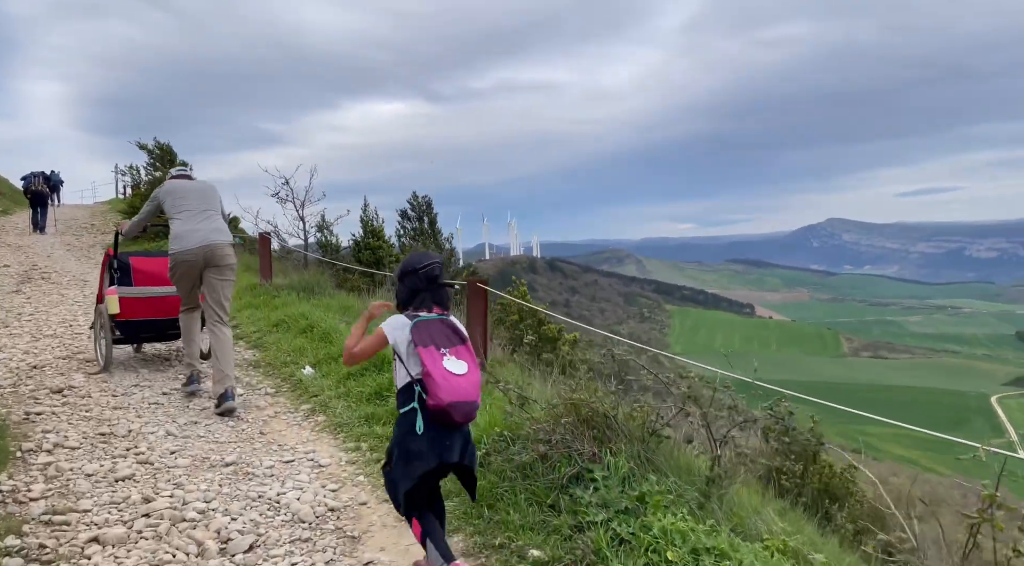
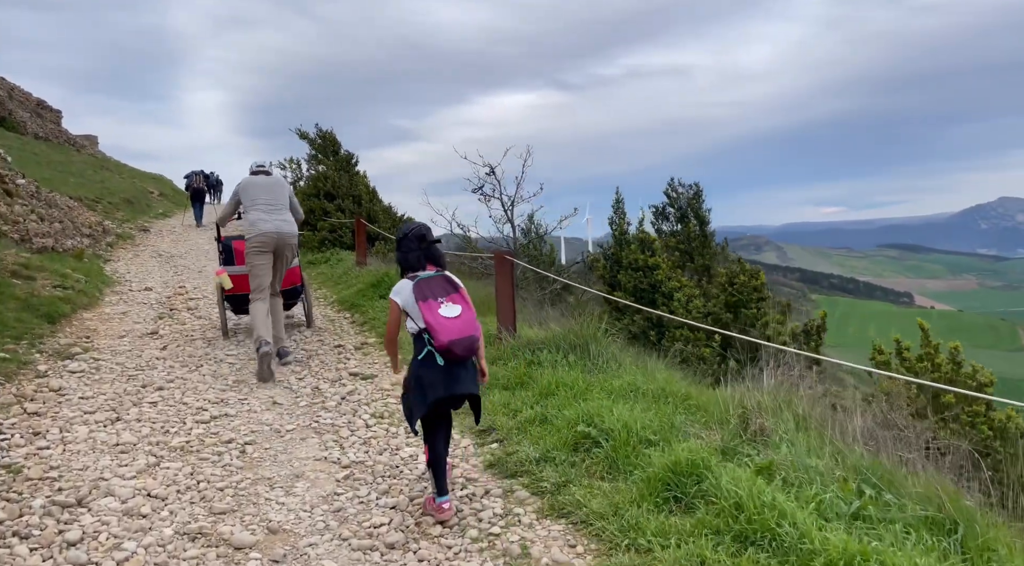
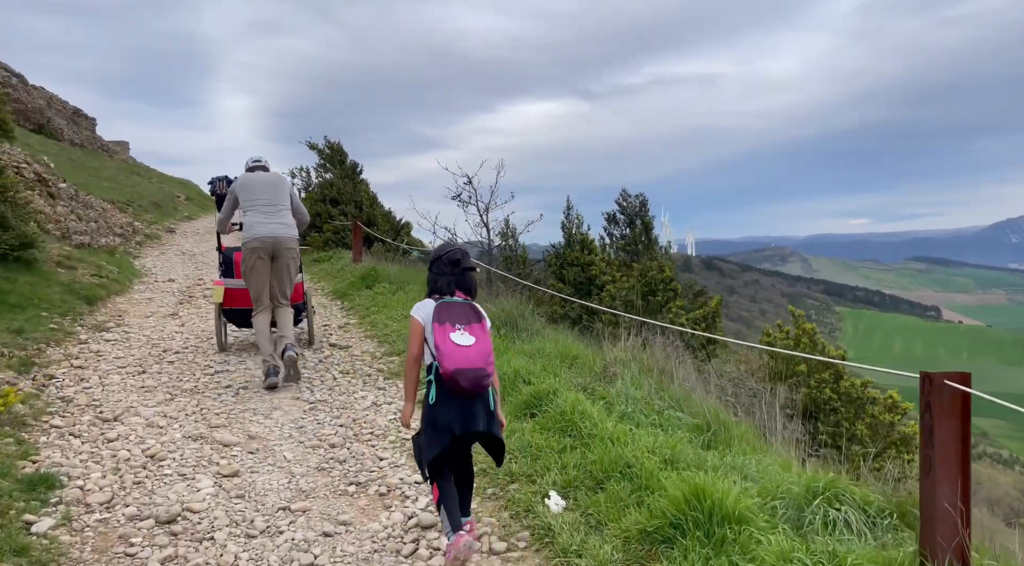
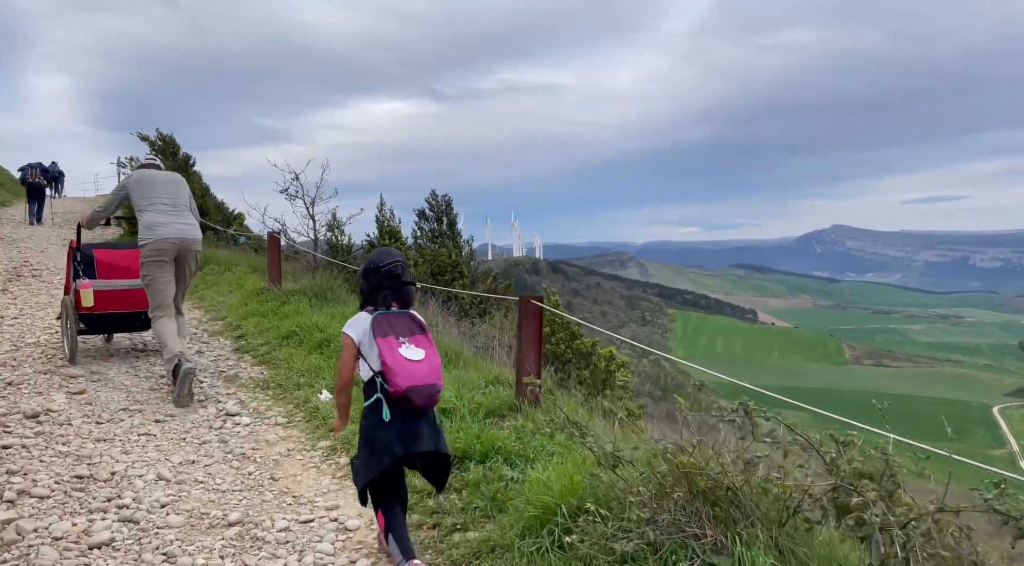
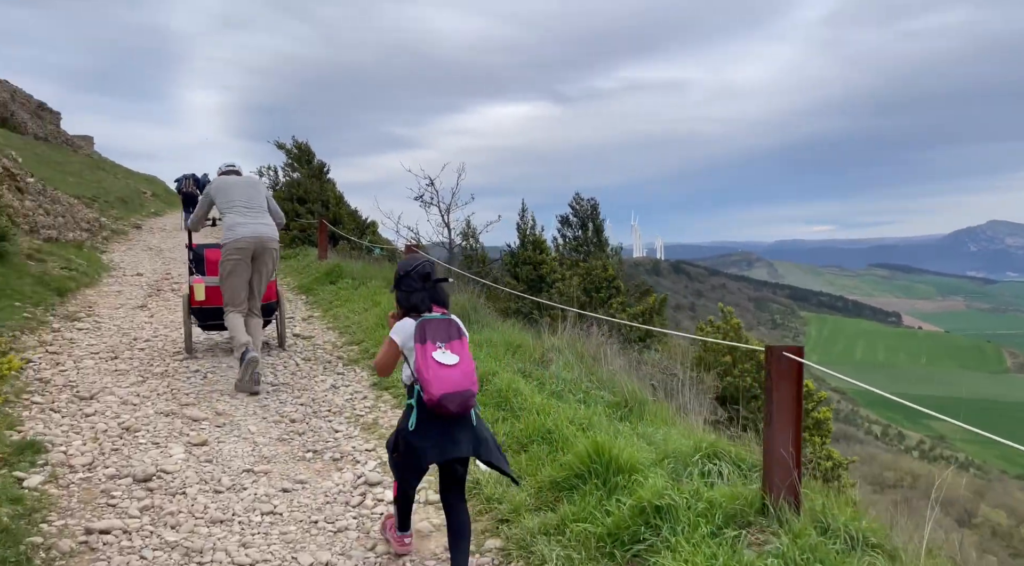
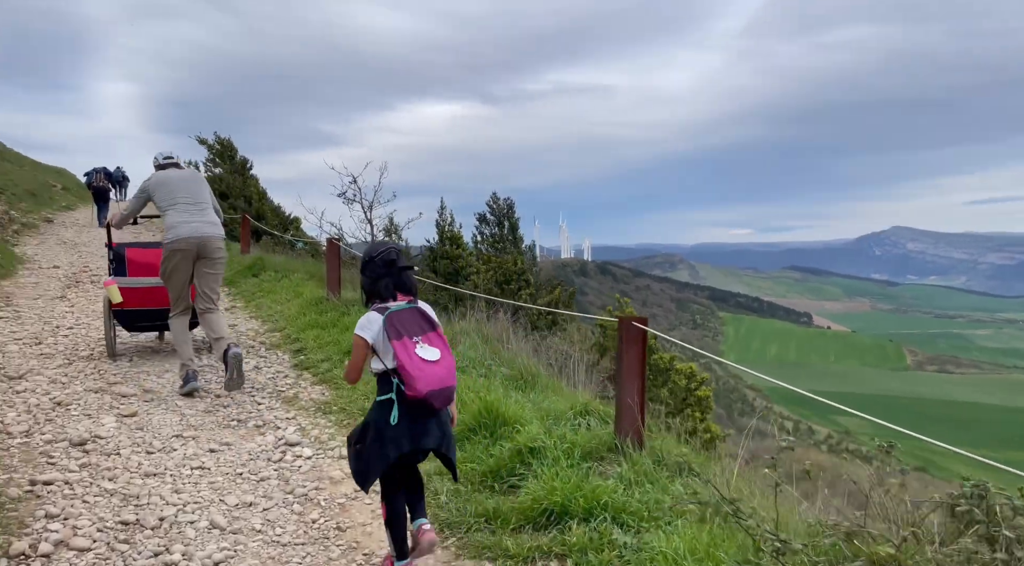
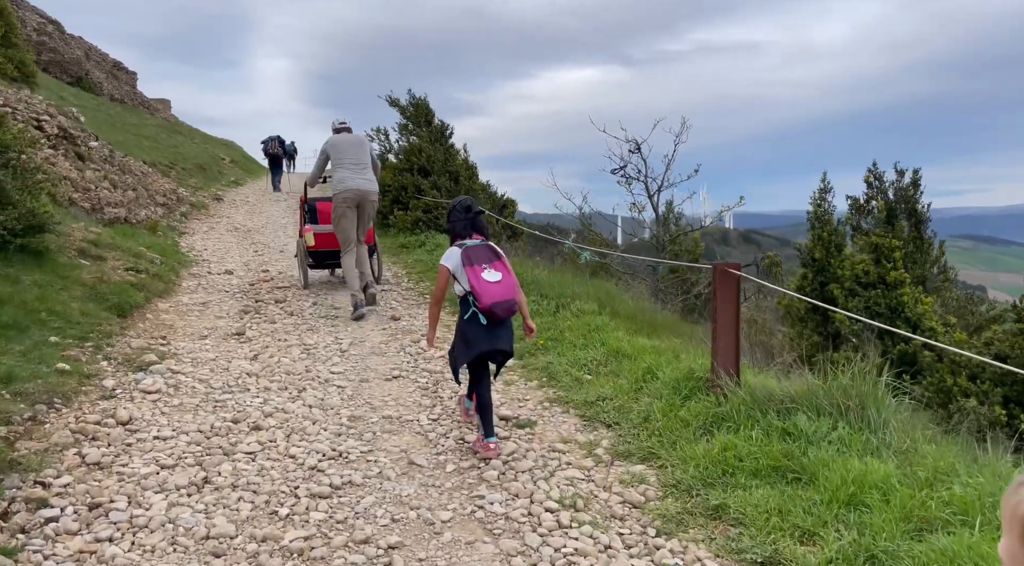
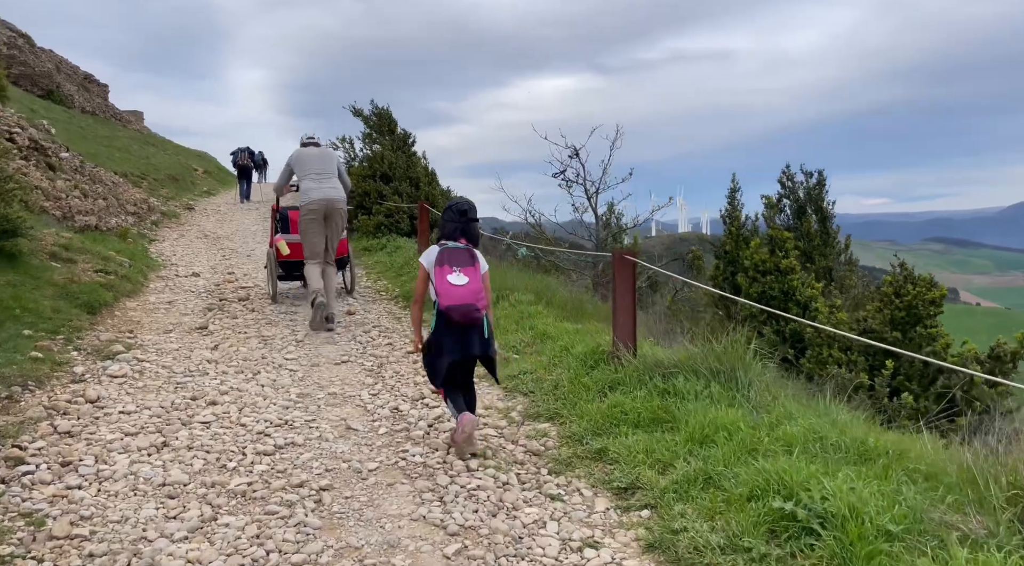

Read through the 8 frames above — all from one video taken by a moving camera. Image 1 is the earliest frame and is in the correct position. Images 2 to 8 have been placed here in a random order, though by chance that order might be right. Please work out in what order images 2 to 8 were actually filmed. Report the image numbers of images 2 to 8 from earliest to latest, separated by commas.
4, 6, 5, 3, 2, 8, 7
